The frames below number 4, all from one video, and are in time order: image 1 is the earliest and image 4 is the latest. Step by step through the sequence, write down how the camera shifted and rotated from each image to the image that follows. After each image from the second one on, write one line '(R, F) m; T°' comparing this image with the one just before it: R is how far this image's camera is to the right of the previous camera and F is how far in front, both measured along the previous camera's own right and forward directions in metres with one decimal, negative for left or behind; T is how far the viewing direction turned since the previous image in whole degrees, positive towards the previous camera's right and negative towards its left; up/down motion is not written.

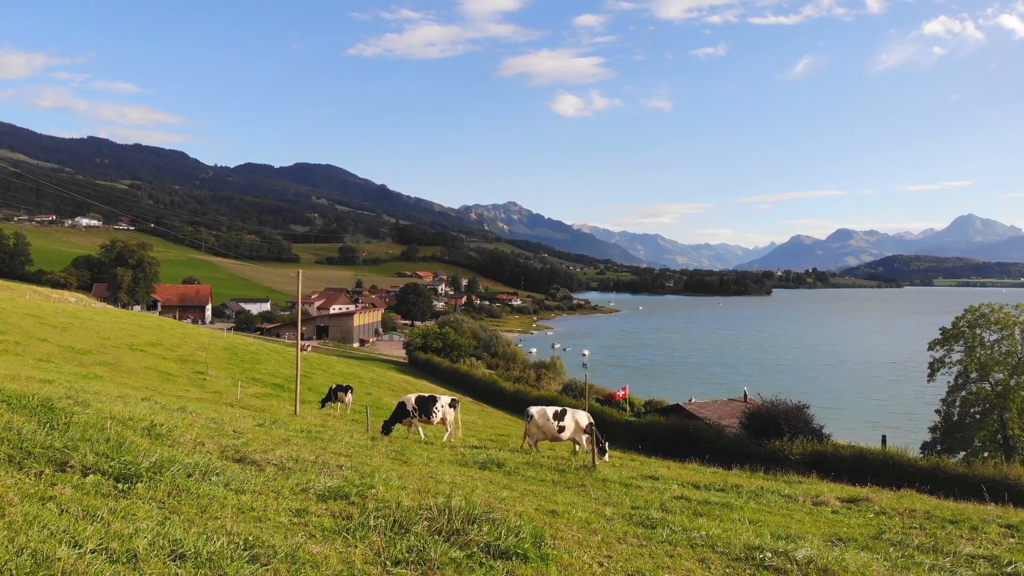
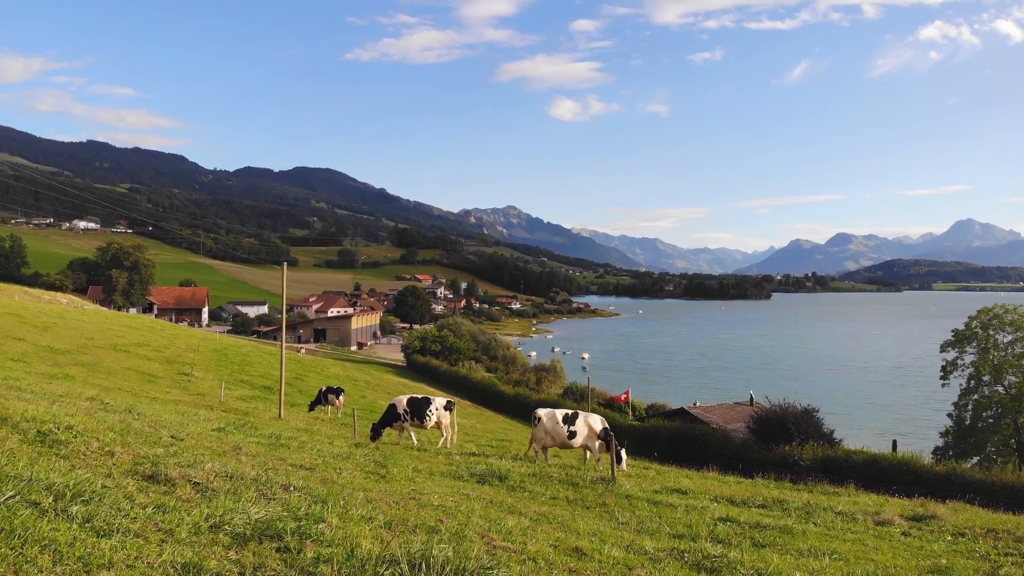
(-0.1, +1.7) m; 0°
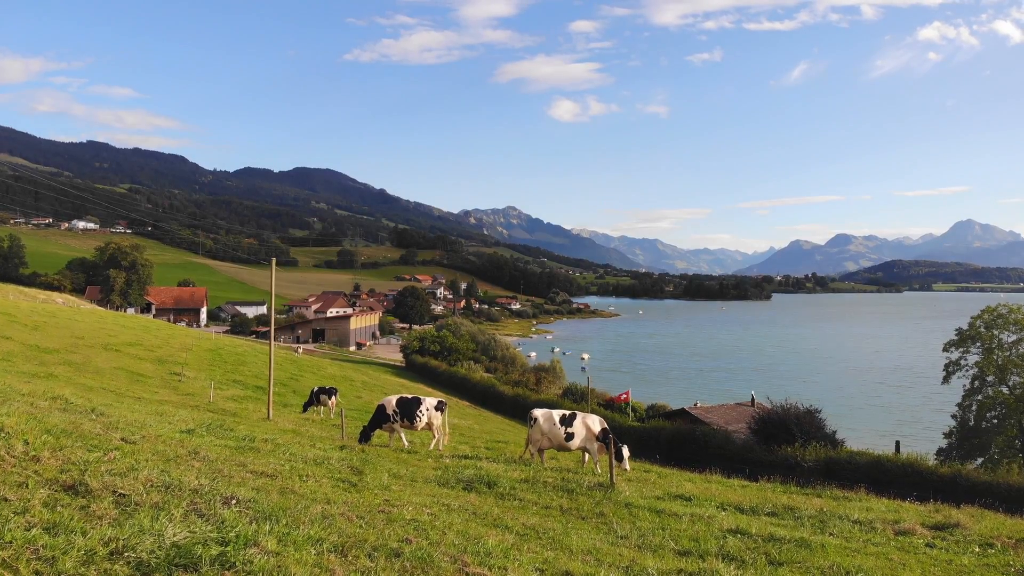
(+0.1, +0.7) m; 0°
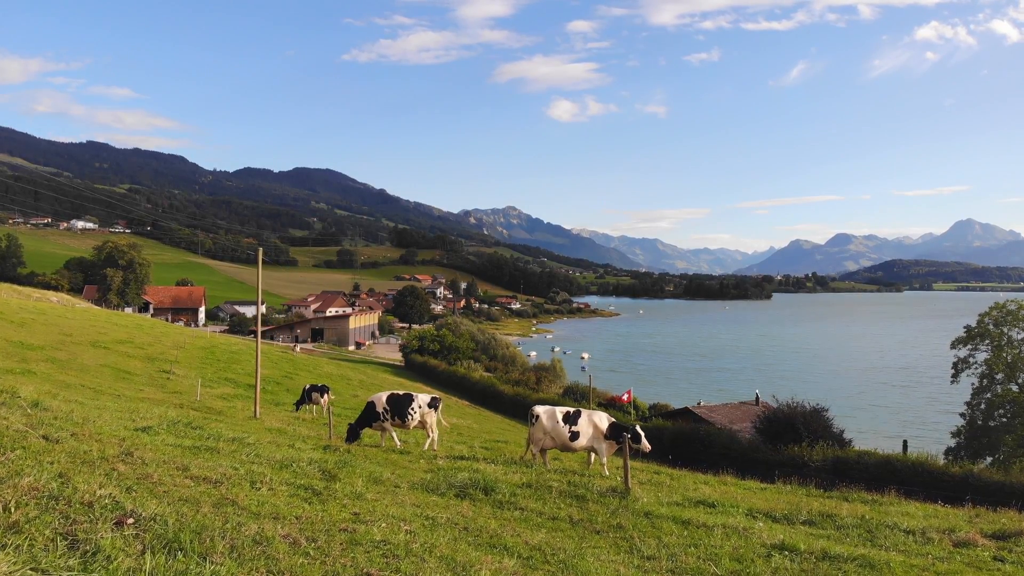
(0.0, +1.1) m; 0°
